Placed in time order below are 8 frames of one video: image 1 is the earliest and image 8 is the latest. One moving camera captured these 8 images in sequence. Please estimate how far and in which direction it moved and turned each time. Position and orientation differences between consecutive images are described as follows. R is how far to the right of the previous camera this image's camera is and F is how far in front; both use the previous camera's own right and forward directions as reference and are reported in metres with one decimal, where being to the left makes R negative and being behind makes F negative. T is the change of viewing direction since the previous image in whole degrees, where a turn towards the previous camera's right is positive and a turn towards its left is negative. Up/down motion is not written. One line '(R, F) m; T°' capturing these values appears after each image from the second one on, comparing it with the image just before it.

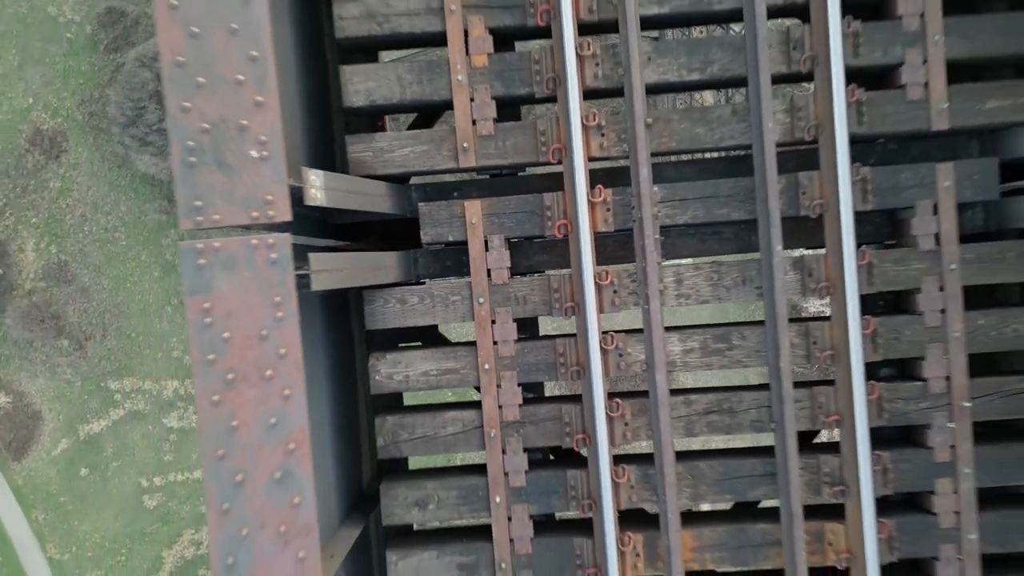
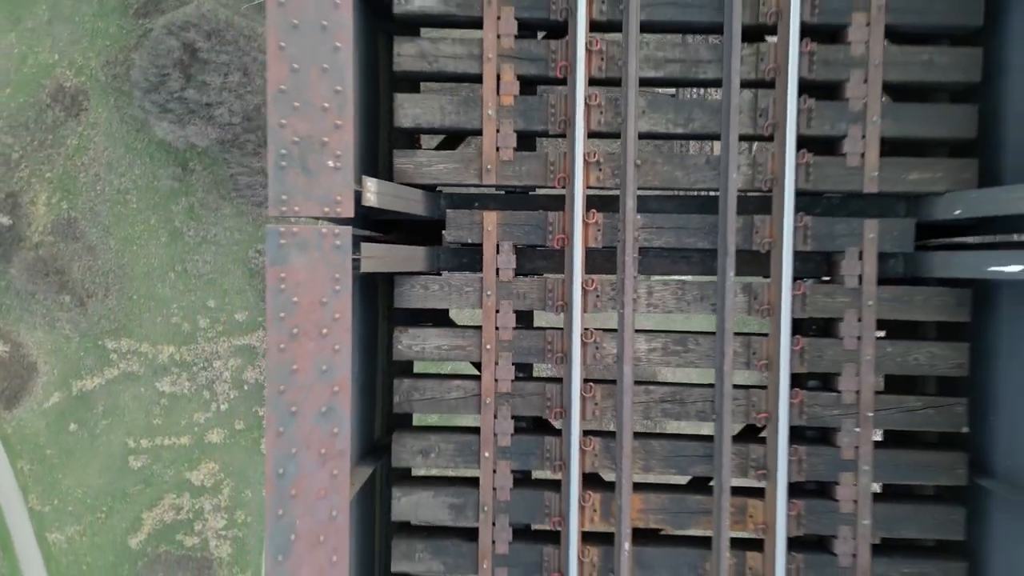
(0.0, -0.7) m; 0°
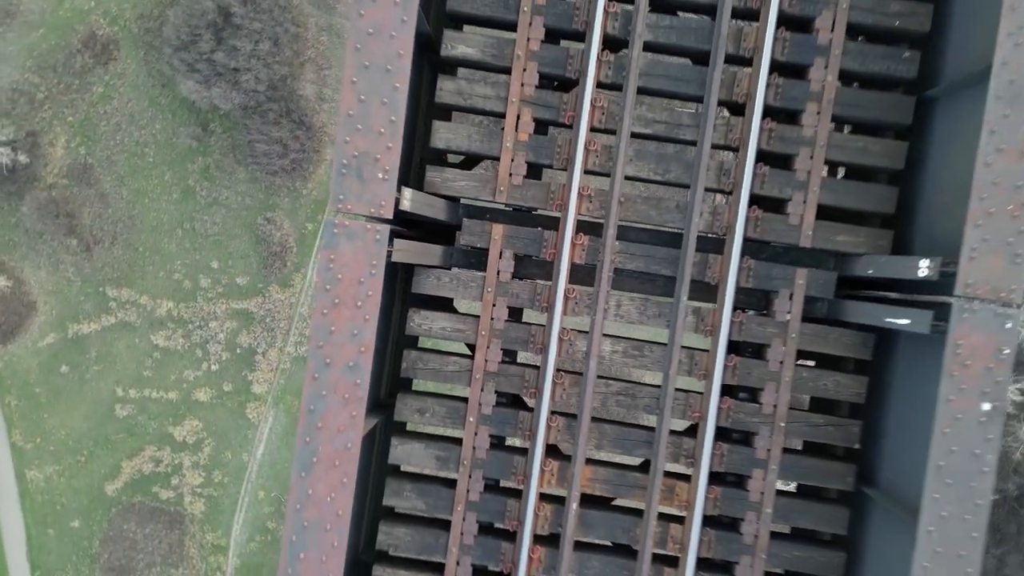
(0.0, -0.8) m; 0°
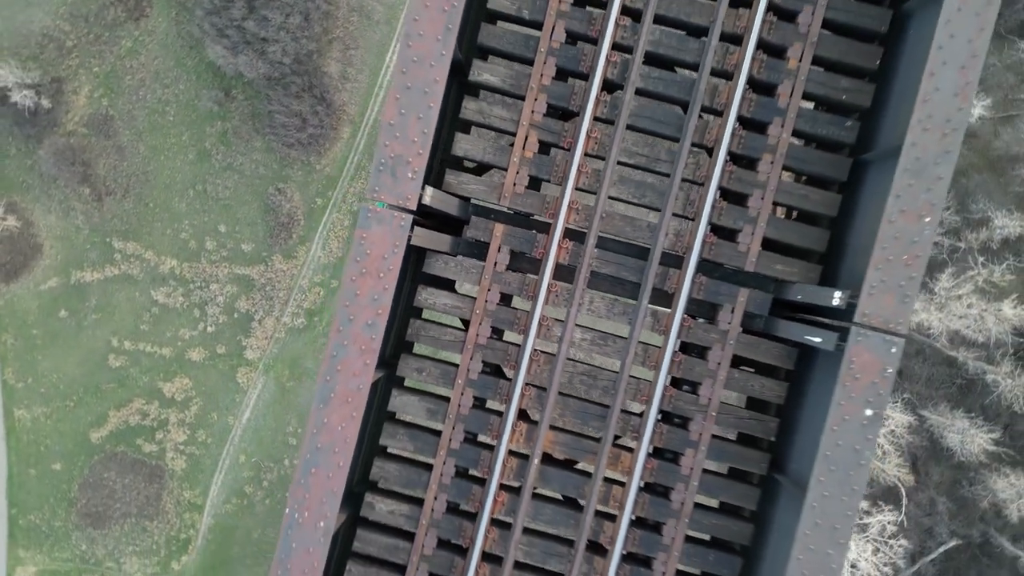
(+0.1, -0.9) m; 0°
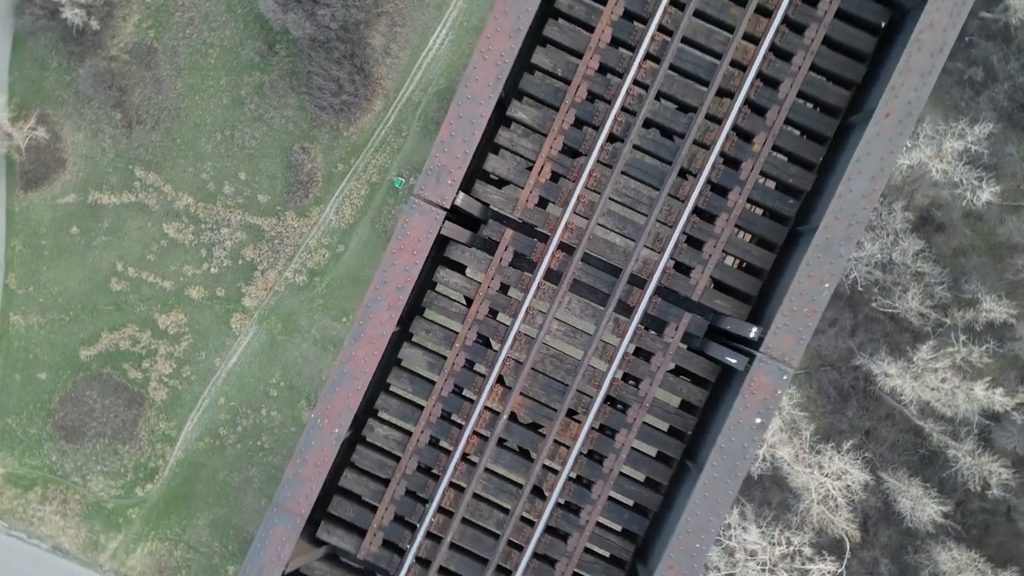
(0.0, -1.4) m; 0°
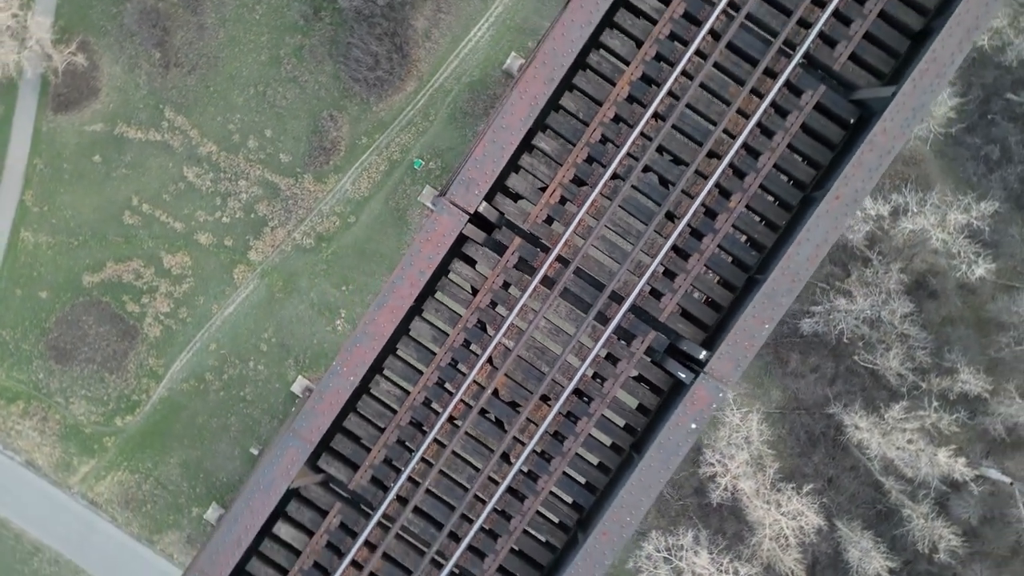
(0.0, -1.3) m; 0°
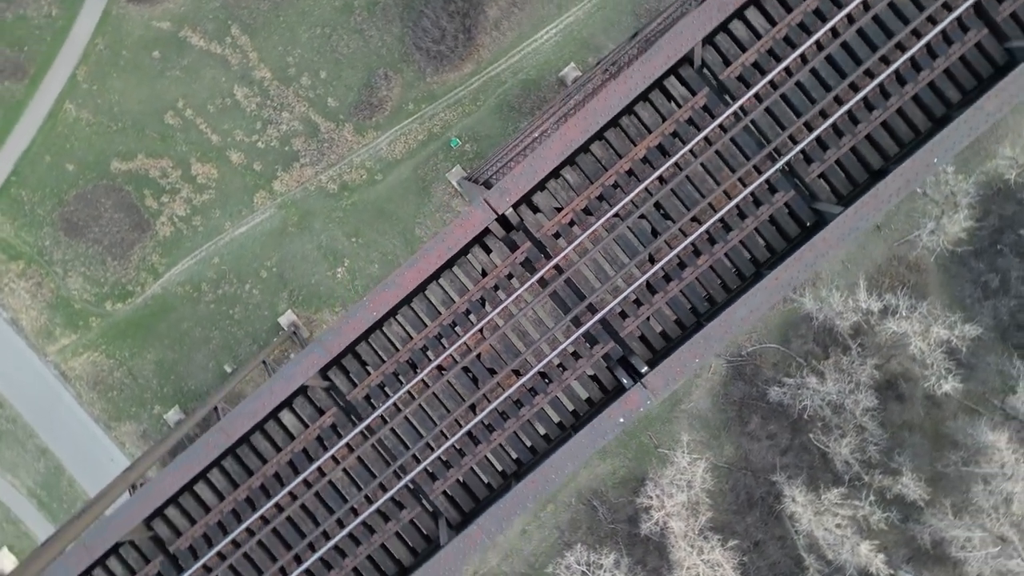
(0.0, -2.0) m; 0°
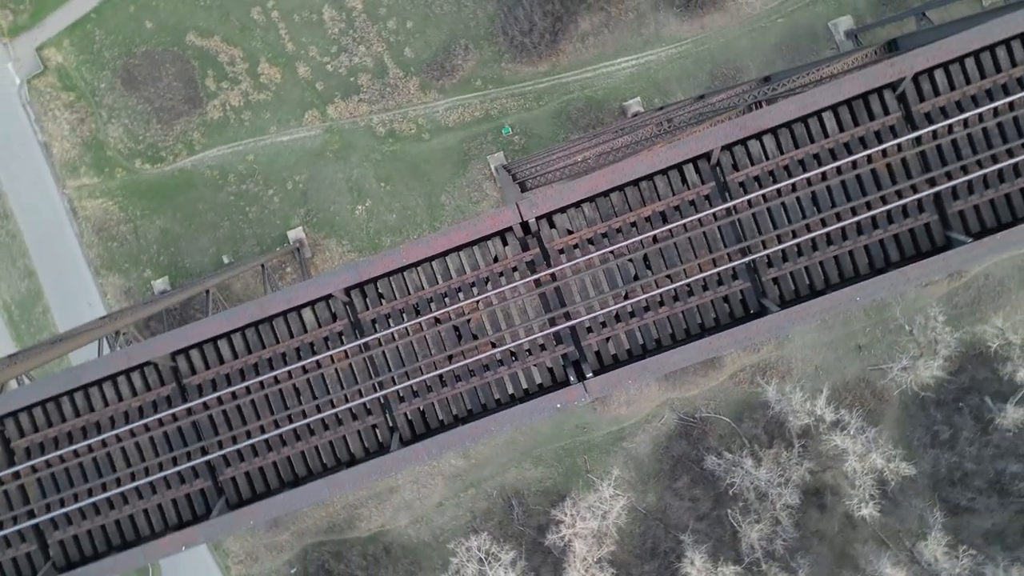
(0.0, -2.4) m; 0°
